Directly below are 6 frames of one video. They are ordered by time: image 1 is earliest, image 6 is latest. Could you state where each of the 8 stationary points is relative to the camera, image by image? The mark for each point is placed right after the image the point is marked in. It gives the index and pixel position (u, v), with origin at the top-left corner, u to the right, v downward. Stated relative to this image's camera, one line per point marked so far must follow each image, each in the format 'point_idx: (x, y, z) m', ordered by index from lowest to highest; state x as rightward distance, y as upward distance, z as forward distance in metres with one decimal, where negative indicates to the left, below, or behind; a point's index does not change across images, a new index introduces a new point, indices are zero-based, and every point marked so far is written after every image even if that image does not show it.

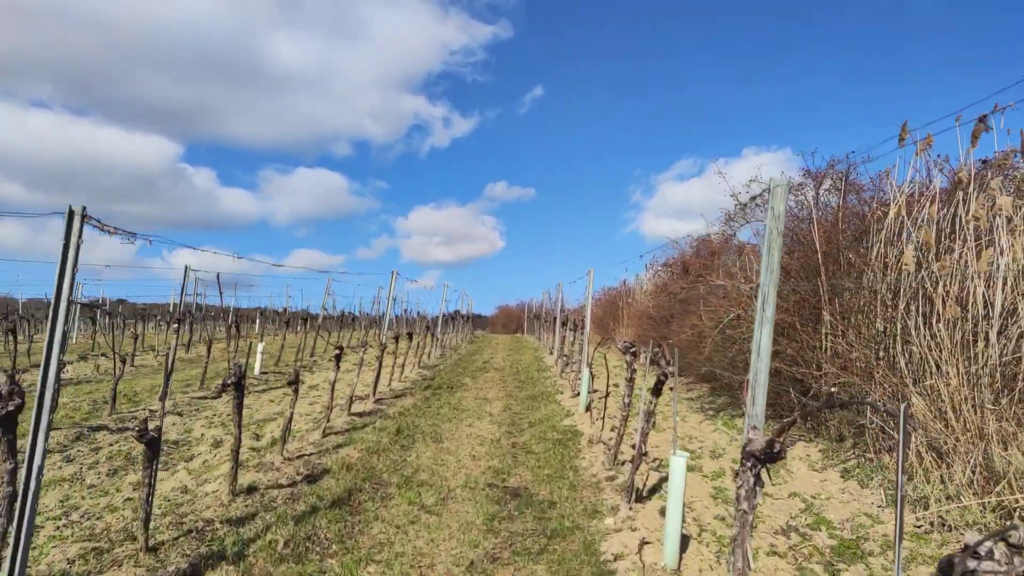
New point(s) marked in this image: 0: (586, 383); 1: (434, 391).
0: (+0.9, -1.1, +9.9) m
1: (-1.1, -1.5, +11.7) m
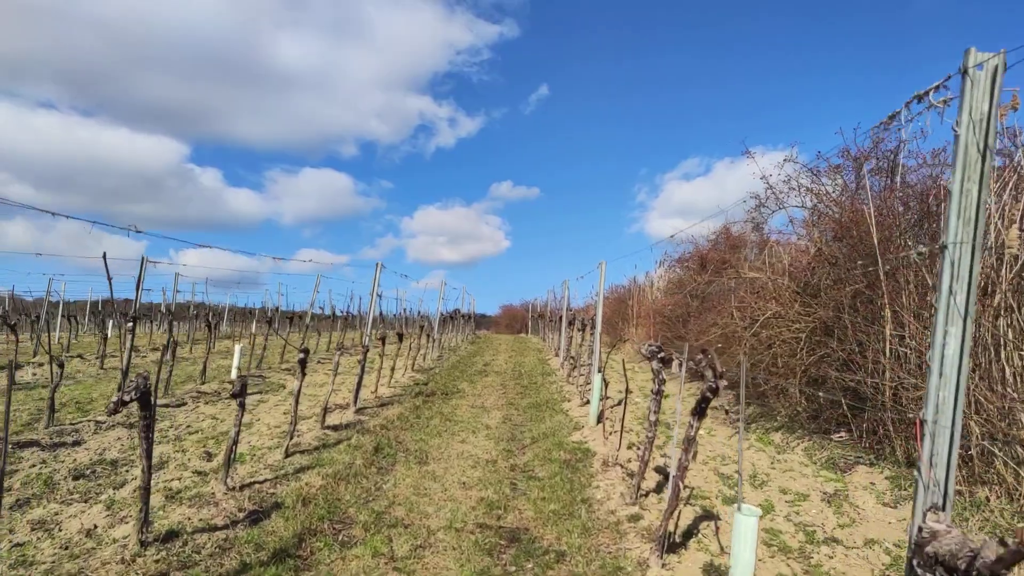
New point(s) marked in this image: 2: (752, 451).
0: (+0.9, -1.1, +8.6) m
1: (-1.1, -1.4, +10.4) m
2: (+2.2, -1.5, +7.3) m
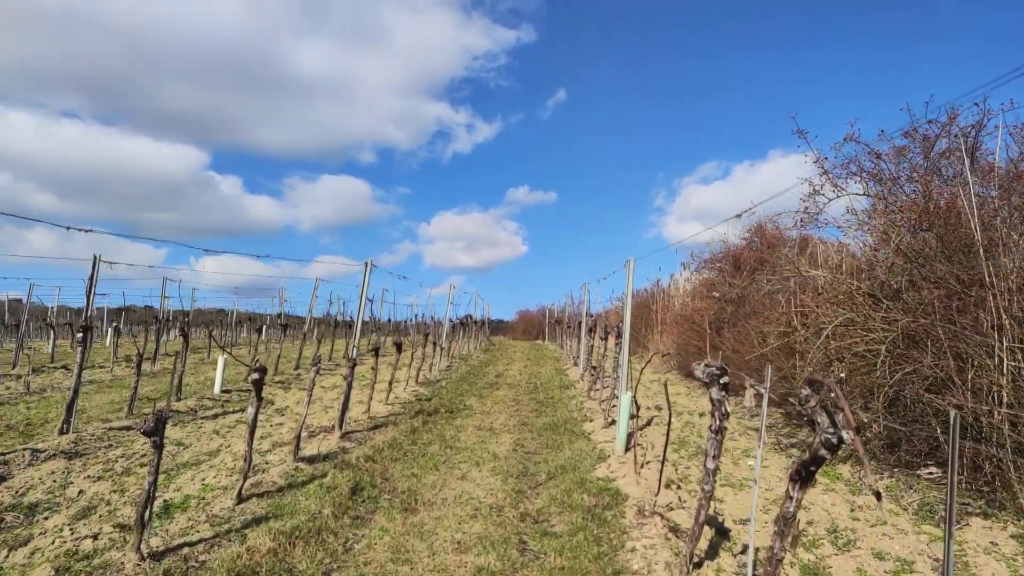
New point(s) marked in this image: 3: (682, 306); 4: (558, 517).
0: (+1.0, -1.1, +7.2) m
1: (-1.0, -1.5, +9.1) m
2: (+2.2, -1.5, +5.9) m
3: (+3.2, -0.3, +15.2) m
4: (+0.3, -1.4, +5.1) m
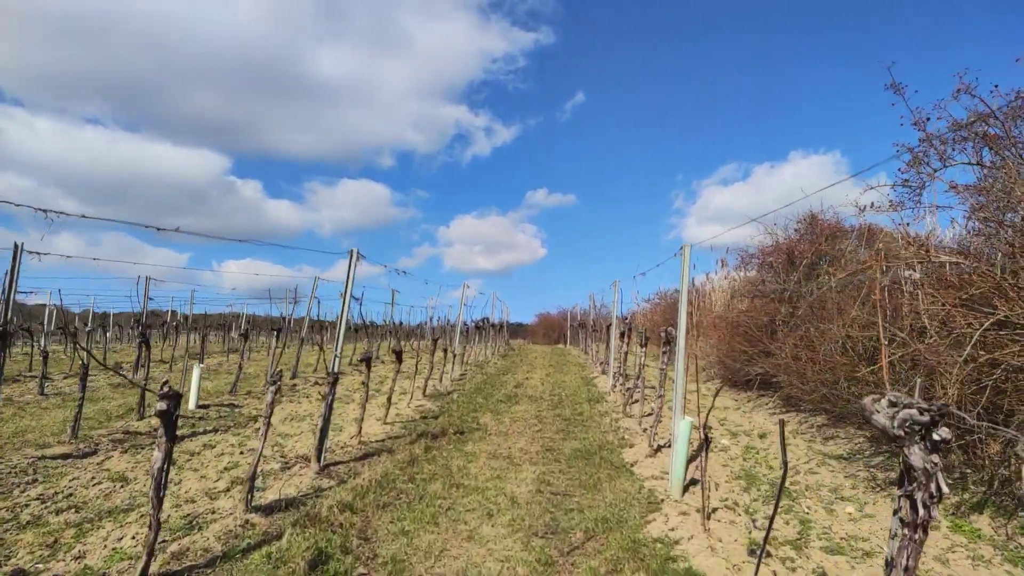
0: (+1.2, -1.0, +5.6) m
1: (-0.8, -1.4, +7.5) m
2: (+2.4, -1.4, +4.2) m
3: (+3.5, -0.3, +13.5) m
4: (+0.4, -1.4, +3.4) m
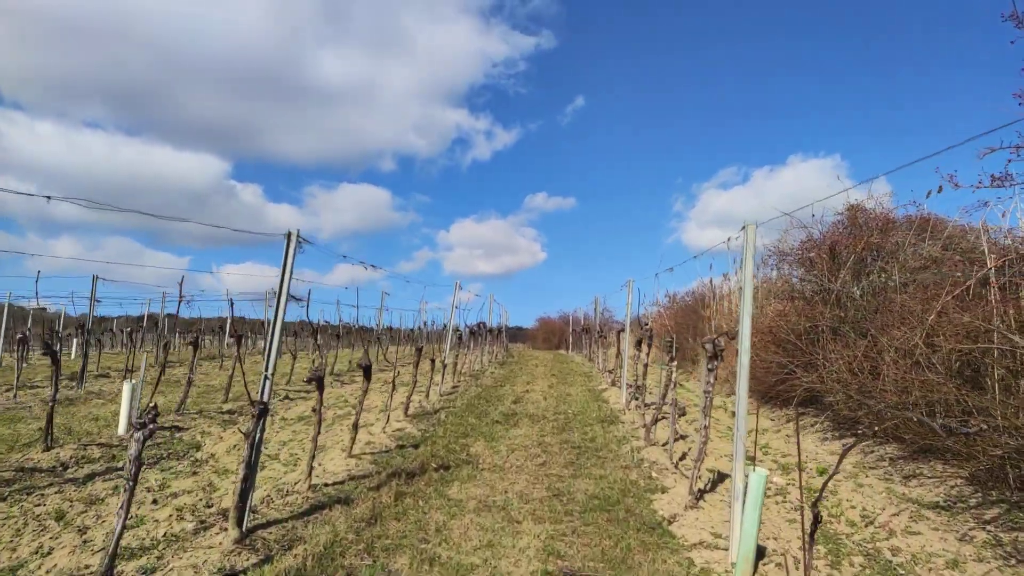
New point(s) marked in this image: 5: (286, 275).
0: (+1.2, -1.0, +3.9) m
1: (-0.8, -1.4, +5.8) m
2: (+2.3, -1.4, +2.5) m
3: (+3.5, -0.3, +11.8) m
4: (+0.4, -1.3, +1.8) m
5: (-1.3, +0.1, +4.7) m
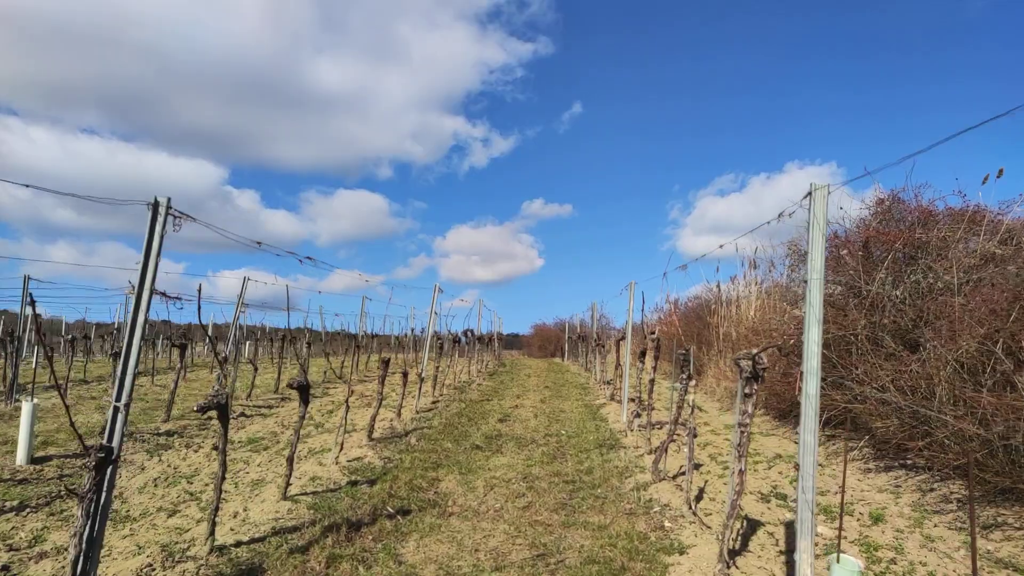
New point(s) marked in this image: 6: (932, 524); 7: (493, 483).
0: (+1.0, -1.0, +2.6) m
1: (-0.9, -1.4, +4.5) m
2: (+2.2, -1.3, +1.2) m
3: (+3.3, -0.4, +10.5) m
4: (+0.2, -1.3, +0.4) m
5: (-1.4, +0.1, +3.3) m
6: (+2.7, -1.5, +5.2) m
7: (-0.1, -1.5, +6.1) m
